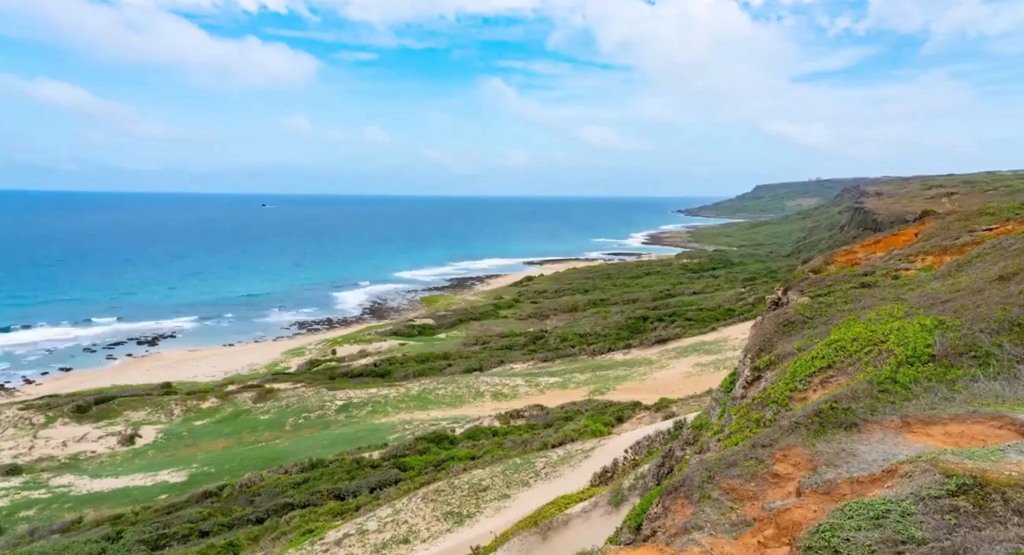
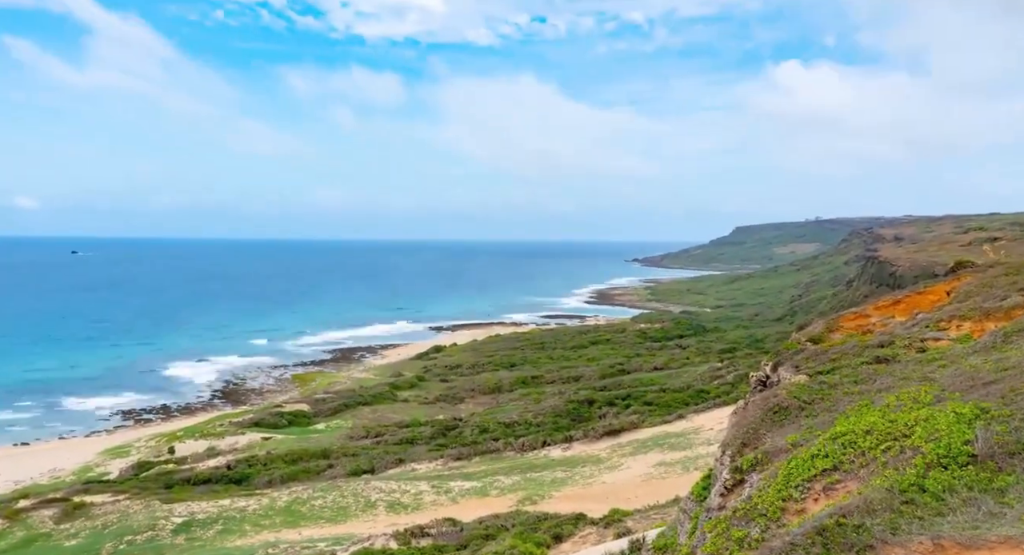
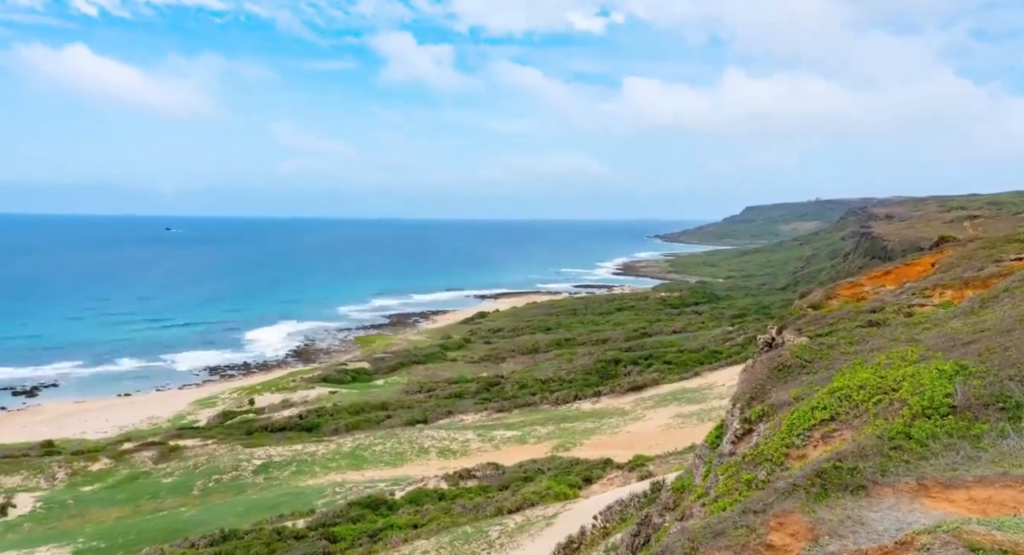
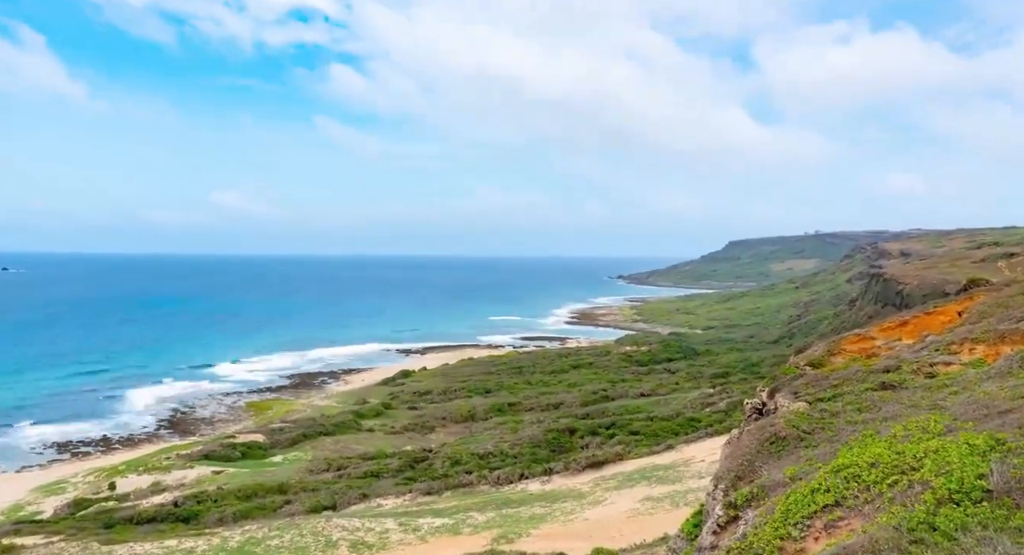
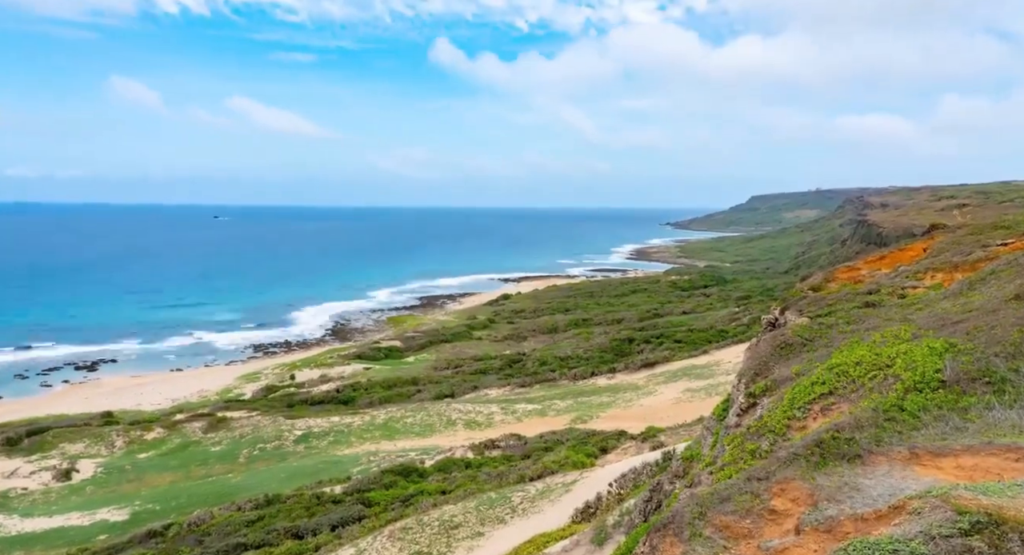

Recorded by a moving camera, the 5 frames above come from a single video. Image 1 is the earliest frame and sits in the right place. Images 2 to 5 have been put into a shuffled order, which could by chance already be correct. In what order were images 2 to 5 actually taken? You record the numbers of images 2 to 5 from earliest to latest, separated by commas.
5, 3, 2, 4
